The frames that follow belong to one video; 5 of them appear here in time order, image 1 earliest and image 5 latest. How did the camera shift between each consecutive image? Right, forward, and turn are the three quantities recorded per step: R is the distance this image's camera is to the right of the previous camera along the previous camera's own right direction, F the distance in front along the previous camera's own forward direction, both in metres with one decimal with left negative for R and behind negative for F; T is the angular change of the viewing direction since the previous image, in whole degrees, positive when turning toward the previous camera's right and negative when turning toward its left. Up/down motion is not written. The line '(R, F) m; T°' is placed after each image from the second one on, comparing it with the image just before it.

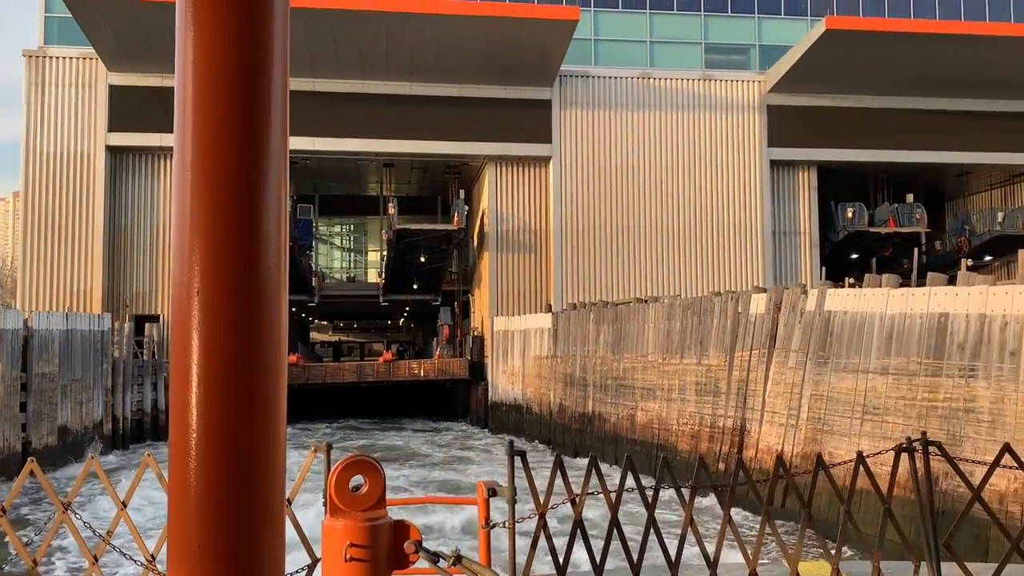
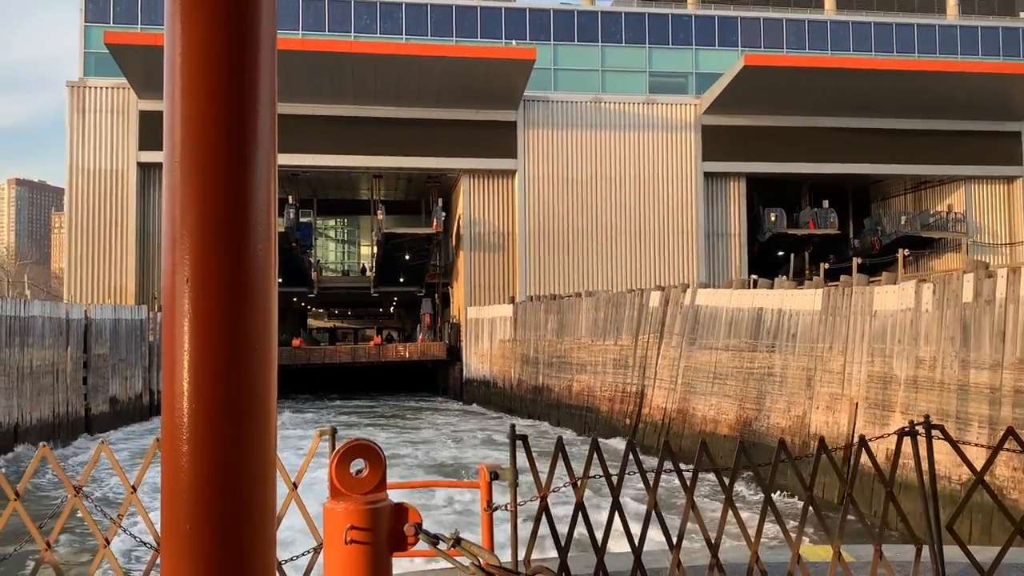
(+0.7, -4.3) m; 0°
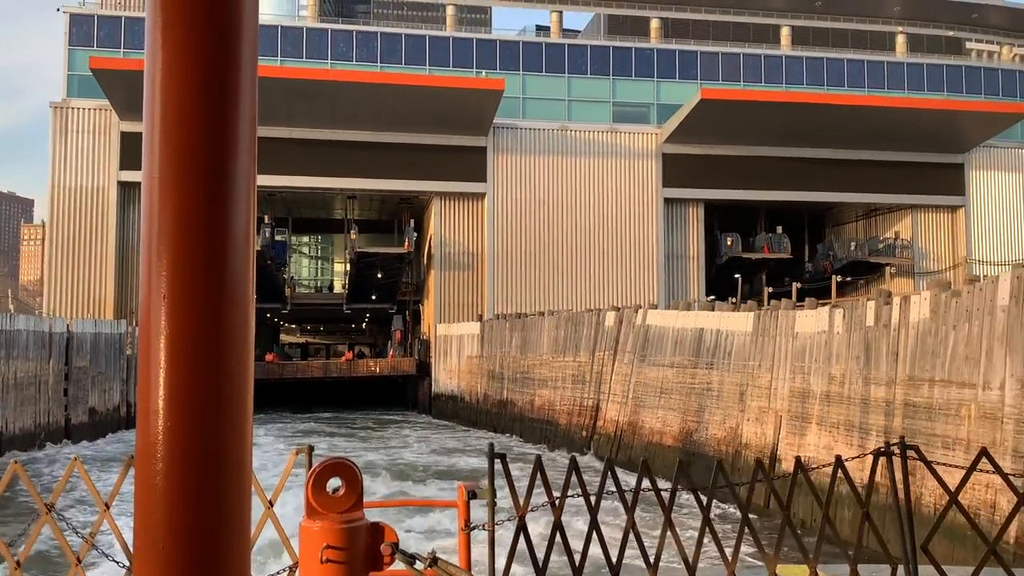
(+0.2, -1.2) m; +2°
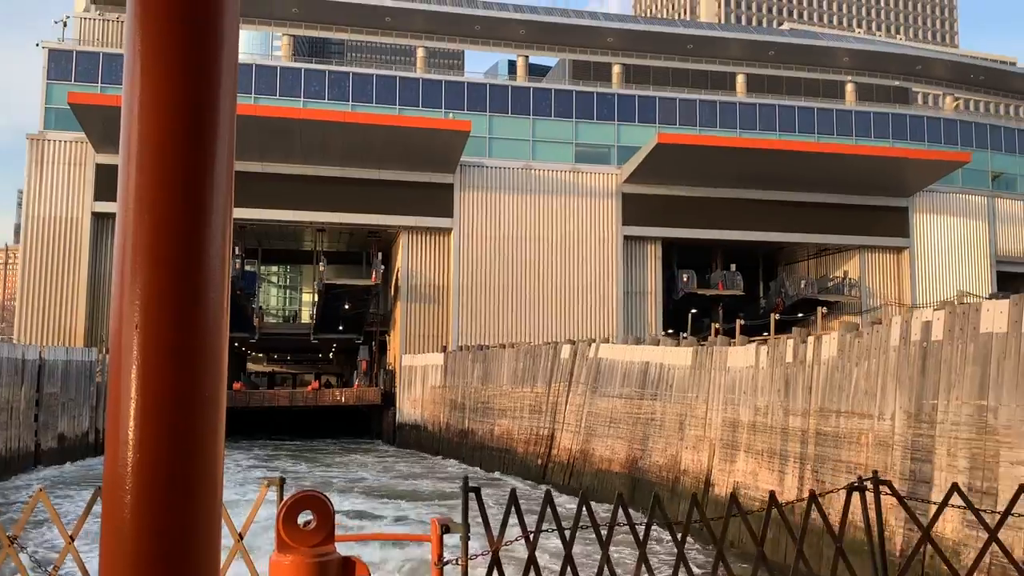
(+0.2, -1.0) m; +2°
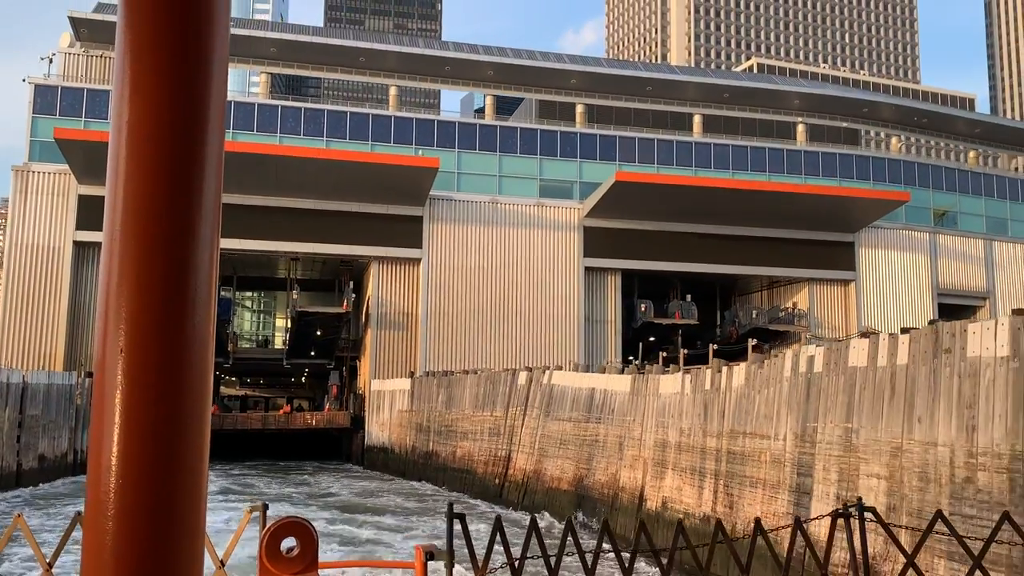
(+0.4, -1.5) m; +2°
